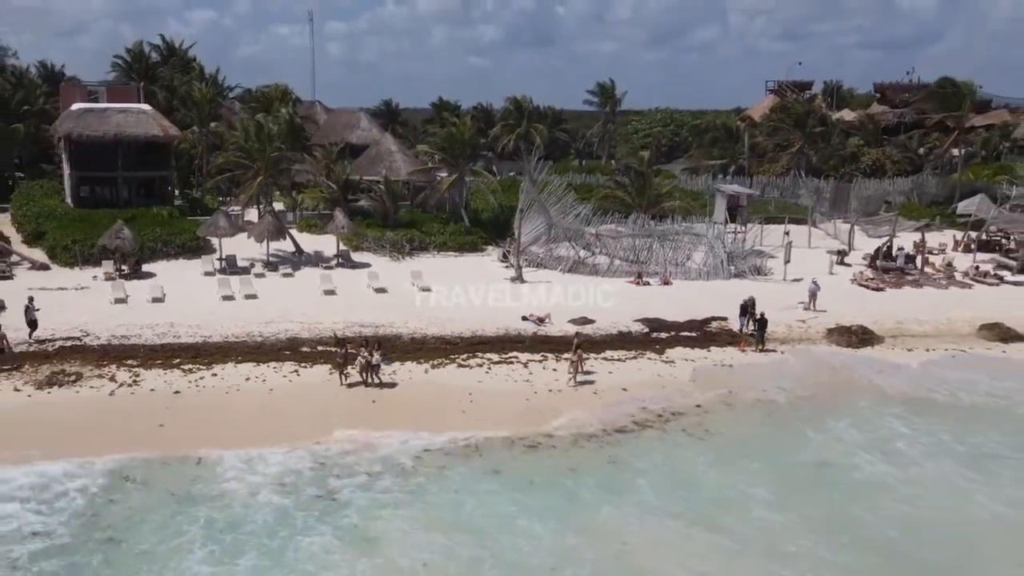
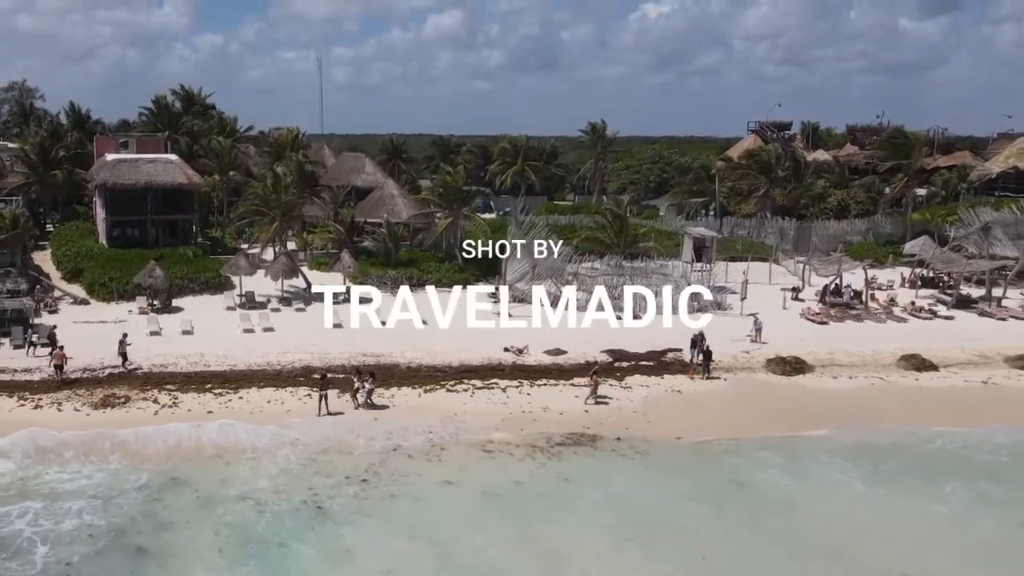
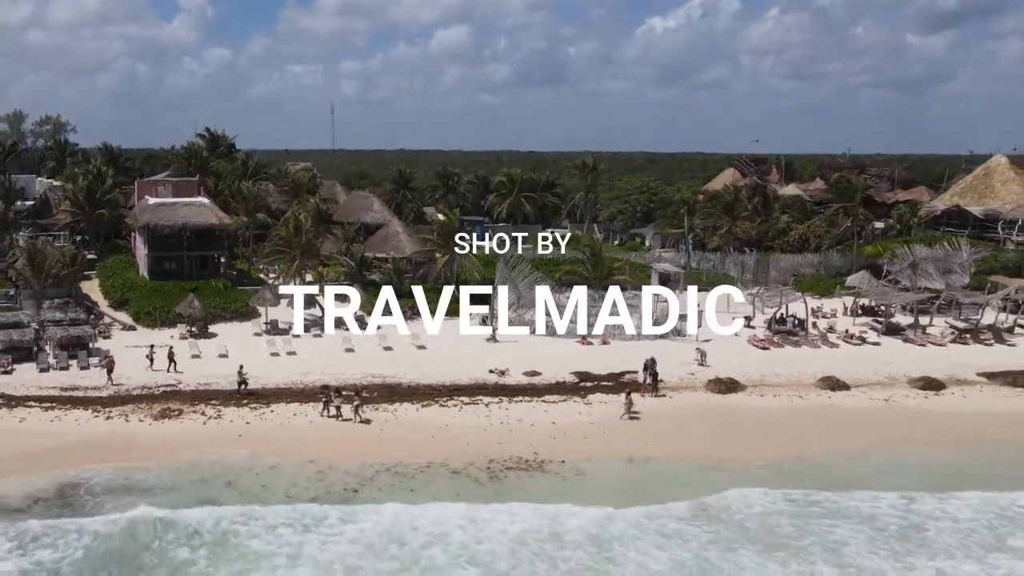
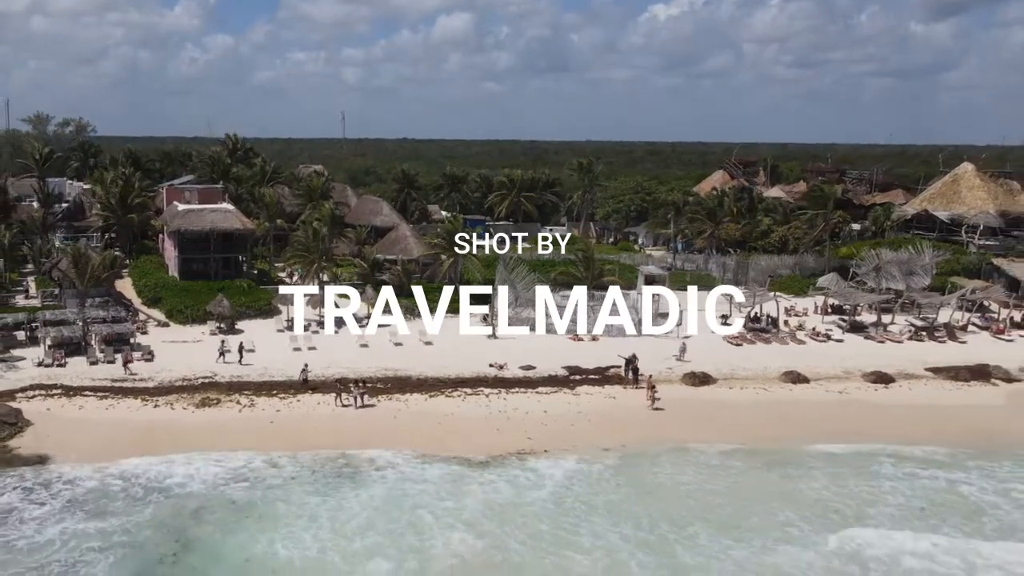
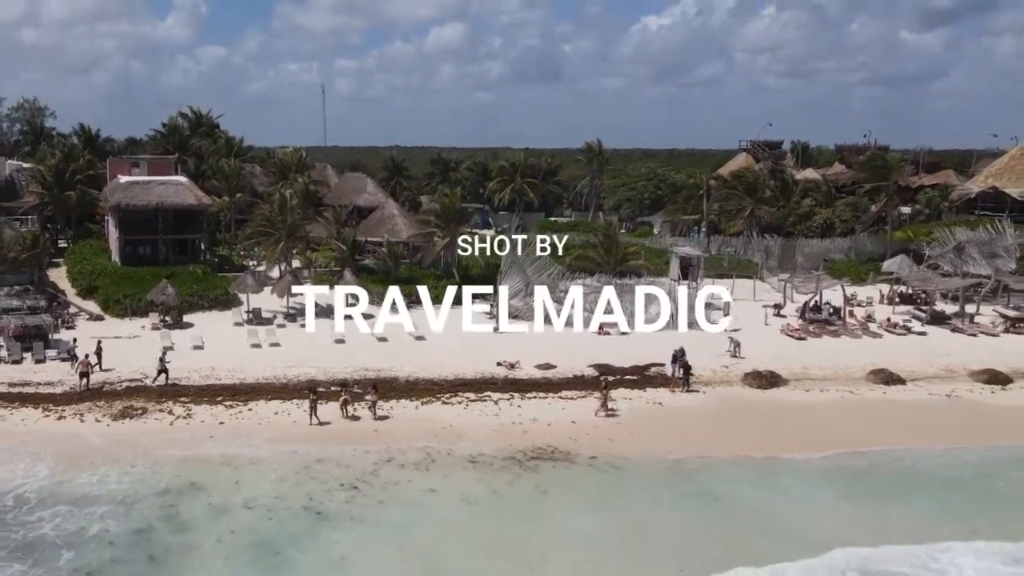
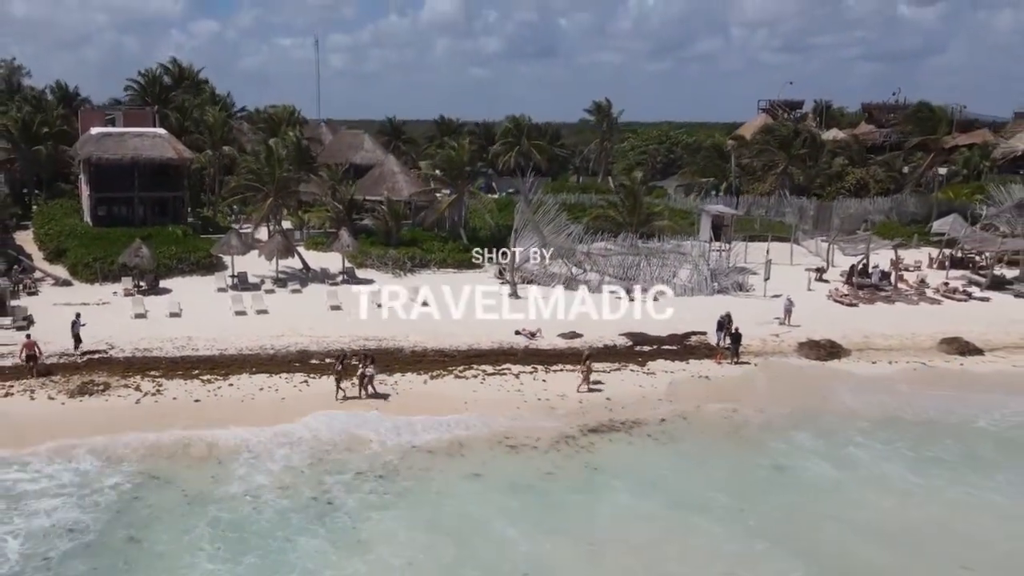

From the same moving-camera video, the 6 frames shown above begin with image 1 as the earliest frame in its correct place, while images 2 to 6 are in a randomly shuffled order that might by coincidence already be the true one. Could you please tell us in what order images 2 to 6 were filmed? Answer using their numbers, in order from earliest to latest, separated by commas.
6, 2, 5, 3, 4
